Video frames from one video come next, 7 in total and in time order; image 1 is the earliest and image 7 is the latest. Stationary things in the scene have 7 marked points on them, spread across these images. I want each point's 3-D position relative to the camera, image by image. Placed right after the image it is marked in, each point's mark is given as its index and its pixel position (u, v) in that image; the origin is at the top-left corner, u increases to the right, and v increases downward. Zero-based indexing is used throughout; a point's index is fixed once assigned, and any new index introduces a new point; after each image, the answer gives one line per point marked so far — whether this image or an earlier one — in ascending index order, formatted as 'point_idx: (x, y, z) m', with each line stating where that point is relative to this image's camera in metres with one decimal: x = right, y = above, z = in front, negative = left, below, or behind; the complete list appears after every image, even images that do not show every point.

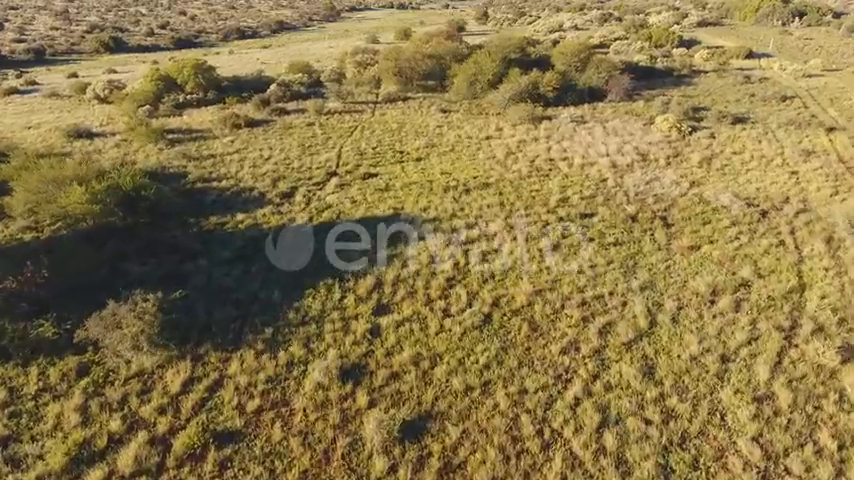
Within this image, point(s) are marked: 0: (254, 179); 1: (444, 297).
0: (-6.3, +2.2, +19.5) m
1: (+0.4, -1.2, +11.6) m
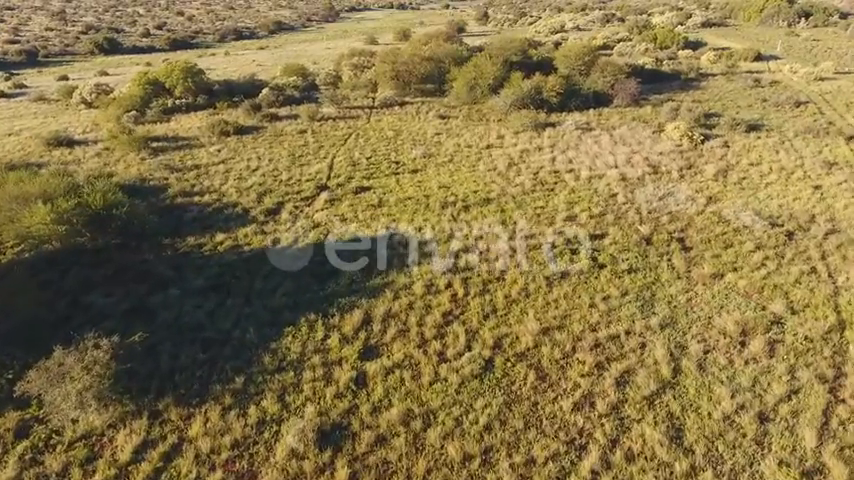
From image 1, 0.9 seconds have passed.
0: (-6.4, +1.6, +18.2) m
1: (+0.2, -1.9, +10.3) m
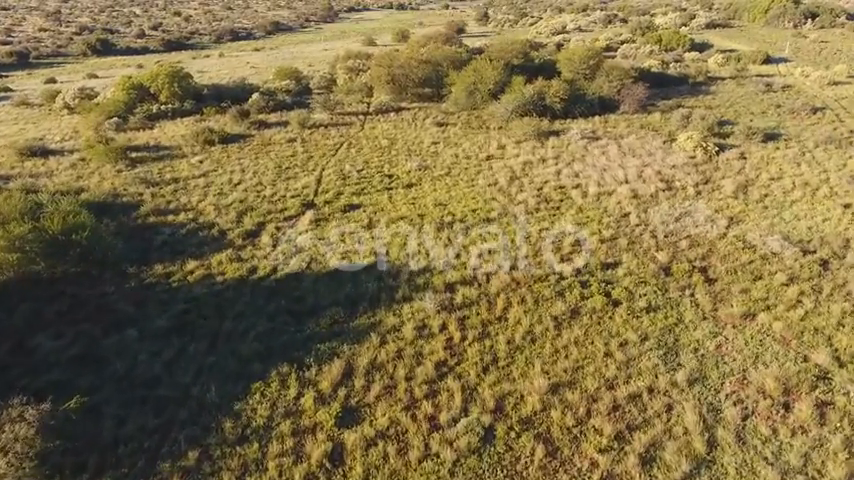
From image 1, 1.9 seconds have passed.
0: (-6.5, +0.9, +16.8) m
1: (+0.1, -2.6, +8.9) m
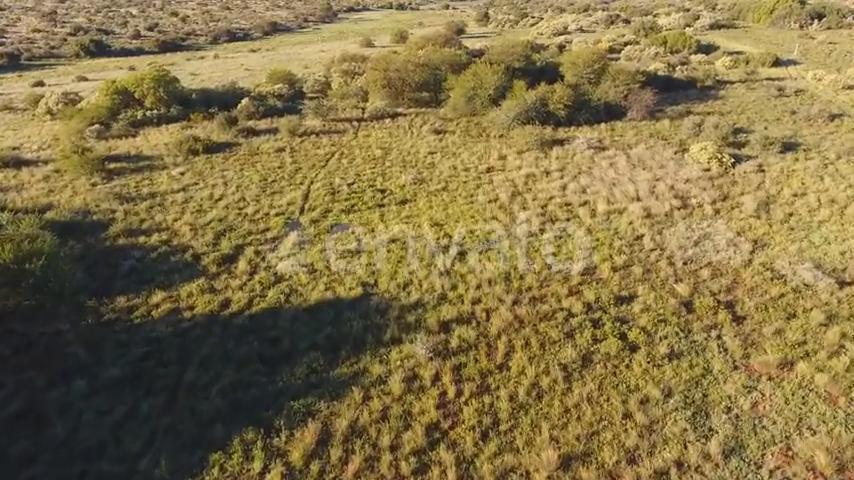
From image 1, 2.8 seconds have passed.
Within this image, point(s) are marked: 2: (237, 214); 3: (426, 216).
0: (-6.7, +0.2, +15.4) m
1: (-0.1, -3.2, +7.5) m
2: (-5.9, +0.8, +16.7) m
3: (0.0, +0.7, +16.0) m
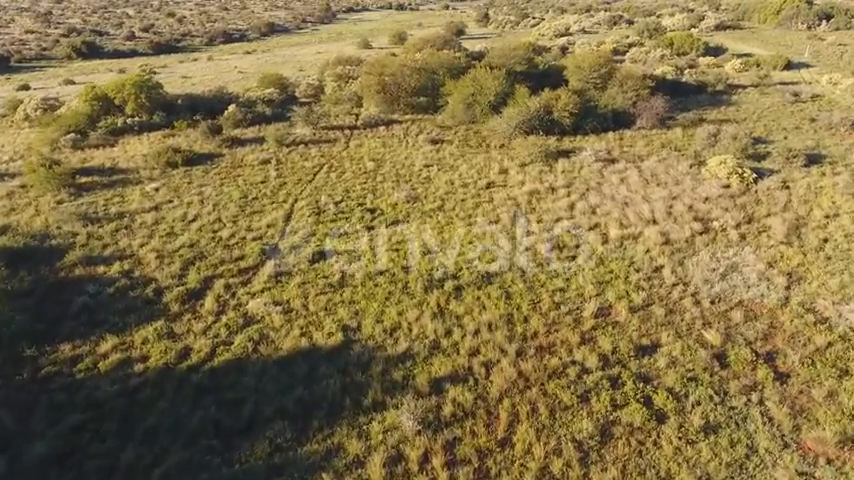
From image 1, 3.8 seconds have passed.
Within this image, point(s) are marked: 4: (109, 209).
0: (-6.9, -0.5, +13.8) m
1: (-0.3, -4.0, +5.9) m
2: (-6.1, +0.1, +15.1) m
3: (-0.2, -0.1, +14.4) m
4: (-10.2, +1.0, +17.4) m
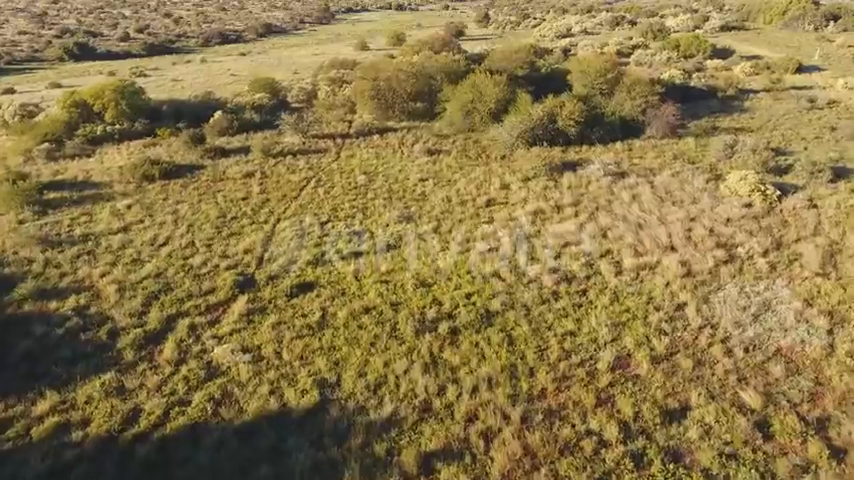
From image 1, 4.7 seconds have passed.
0: (-7.1, -1.3, +12.3) m
1: (-0.5, -4.7, +4.4) m
2: (-6.2, -0.7, +13.6) m
3: (-0.4, -0.8, +12.9) m
4: (-10.4, +0.3, +15.9) m
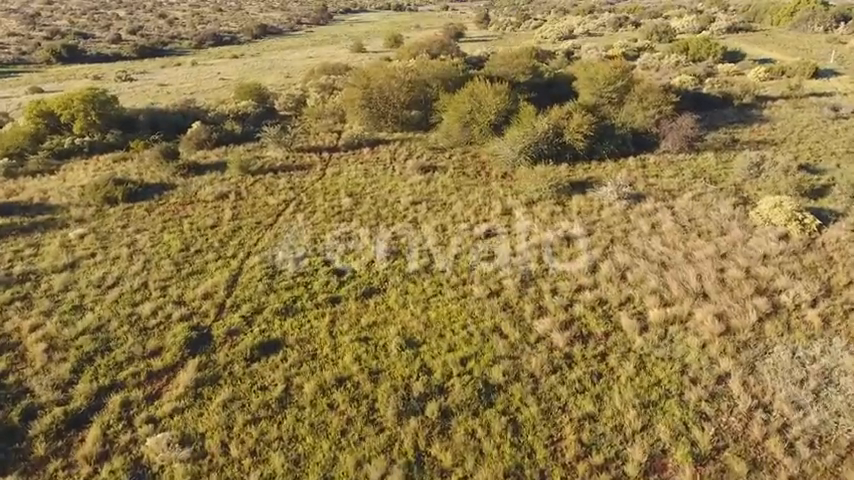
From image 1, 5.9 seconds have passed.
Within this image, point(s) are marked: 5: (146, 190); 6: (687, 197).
0: (-7.3, -2.2, +10.3) m
1: (-0.7, -5.7, +2.4) m
2: (-6.5, -1.6, +11.6) m
3: (-0.6, -1.7, +10.9) m
4: (-10.6, -0.7, +13.9) m
5: (-9.9, +1.7, +19.0) m
6: (+8.1, +1.4, +16.9) m
